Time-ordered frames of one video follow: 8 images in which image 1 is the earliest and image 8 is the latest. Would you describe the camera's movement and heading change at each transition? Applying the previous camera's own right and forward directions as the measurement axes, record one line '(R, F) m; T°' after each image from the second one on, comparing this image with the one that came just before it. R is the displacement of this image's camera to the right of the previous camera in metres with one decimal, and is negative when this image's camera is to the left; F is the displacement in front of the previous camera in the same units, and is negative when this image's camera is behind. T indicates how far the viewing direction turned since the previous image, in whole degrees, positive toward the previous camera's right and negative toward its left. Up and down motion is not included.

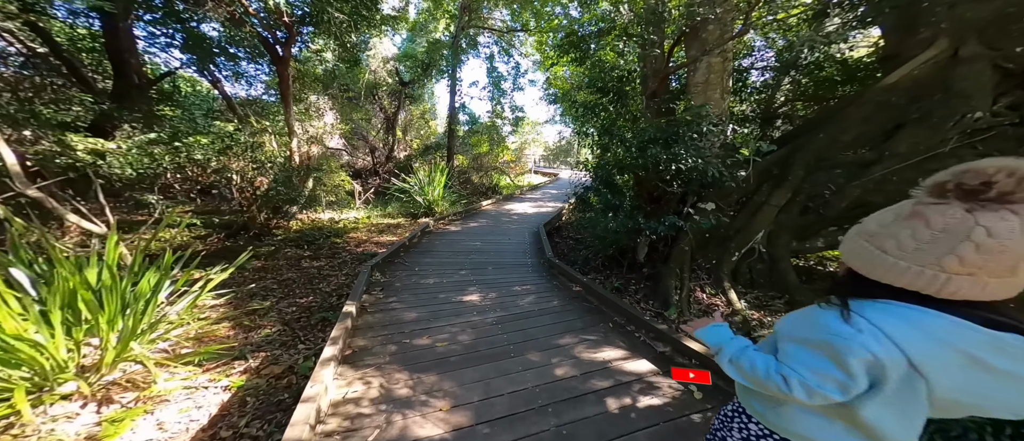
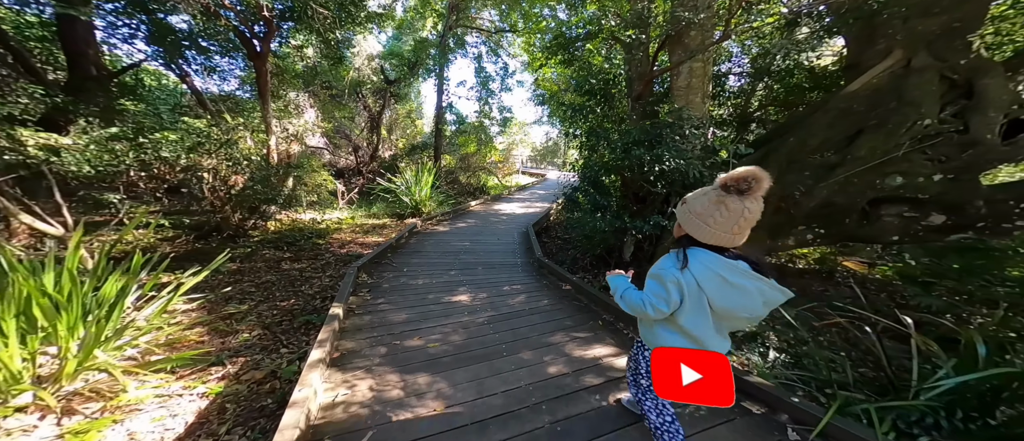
(-0.1, 0.0) m; +3°
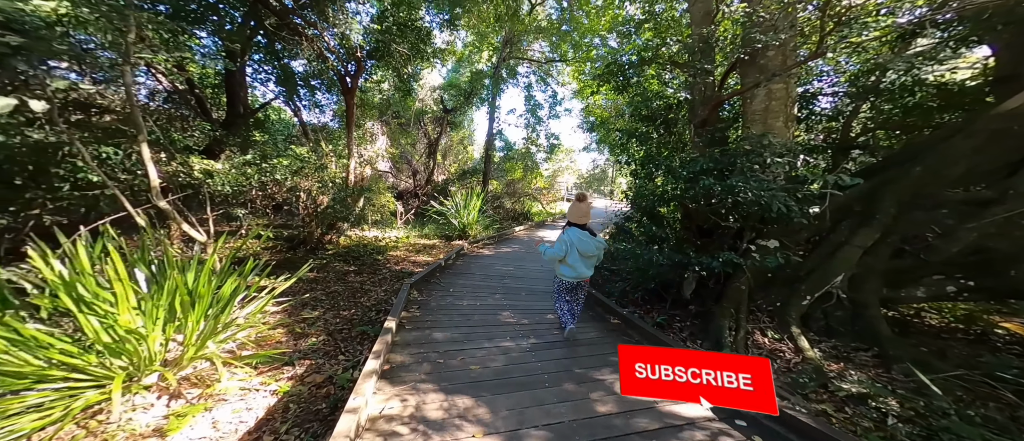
(0.0, 0.0) m; -9°
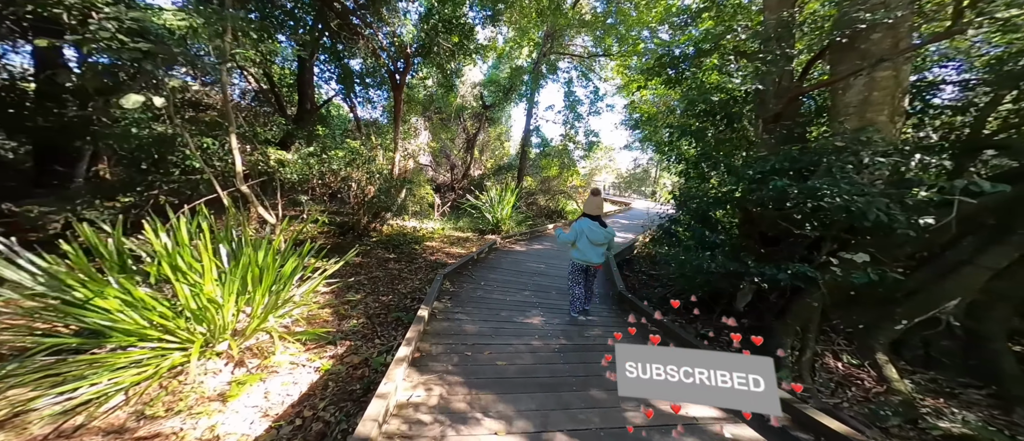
(0.0, 0.0) m; -6°
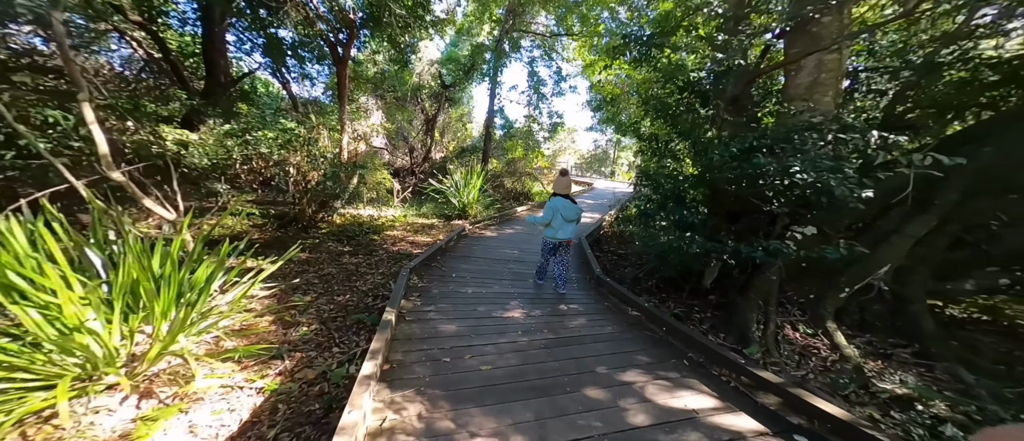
(-0.1, +0.2) m; +7°
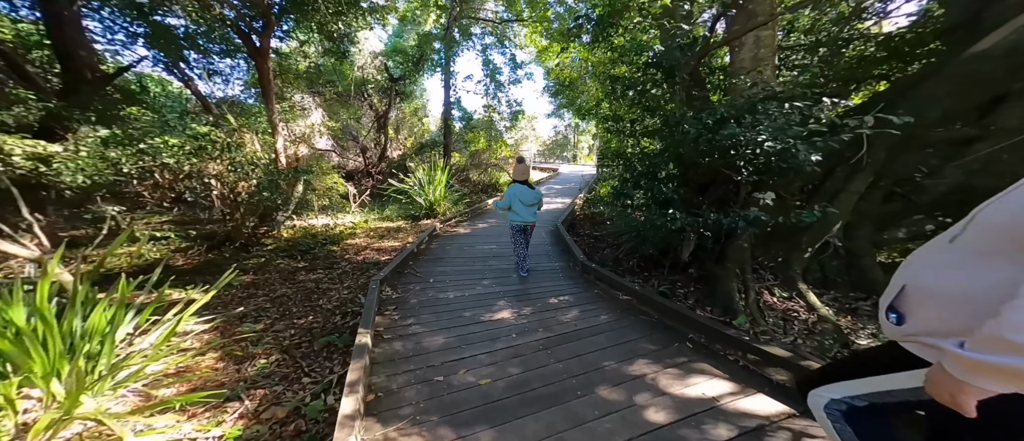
(-0.1, +0.2) m; +6°
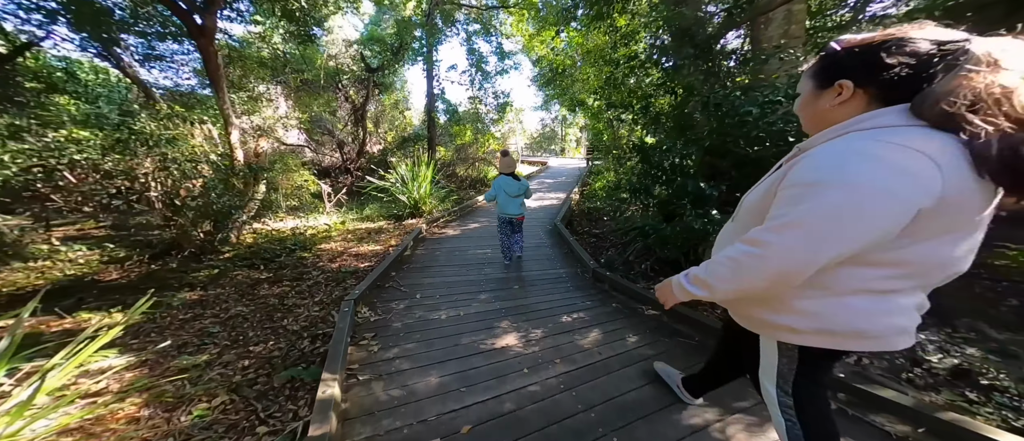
(-0.1, +0.5) m; +3°
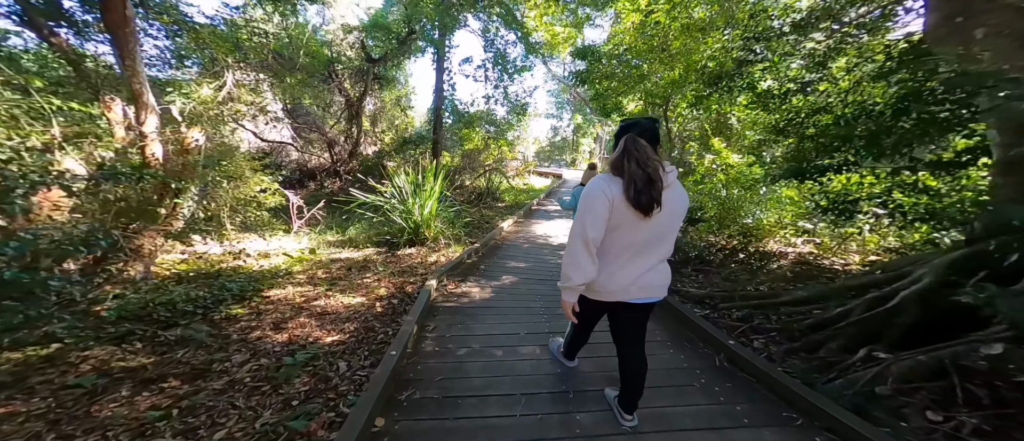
(-0.6, +1.5) m; +1°
